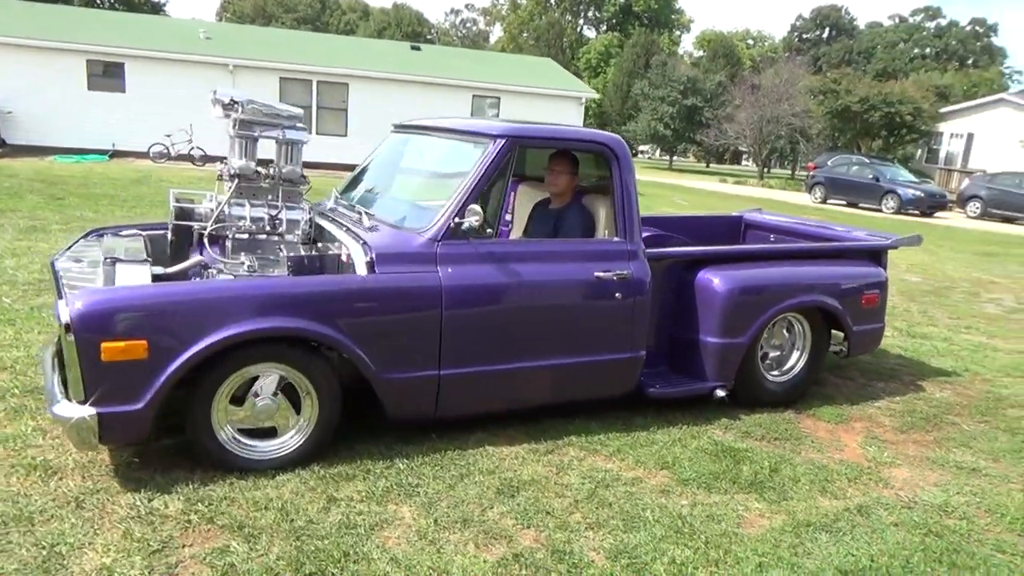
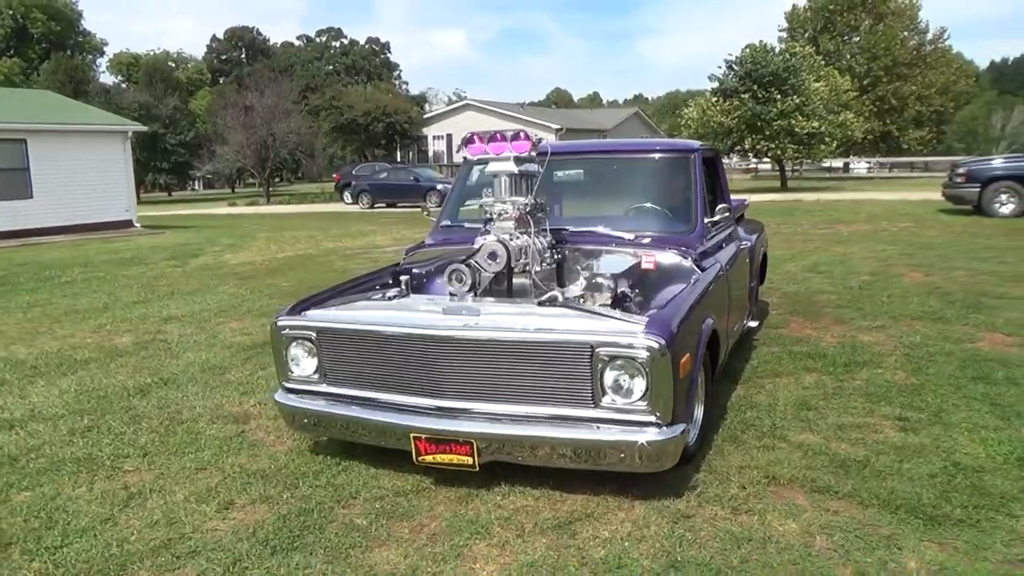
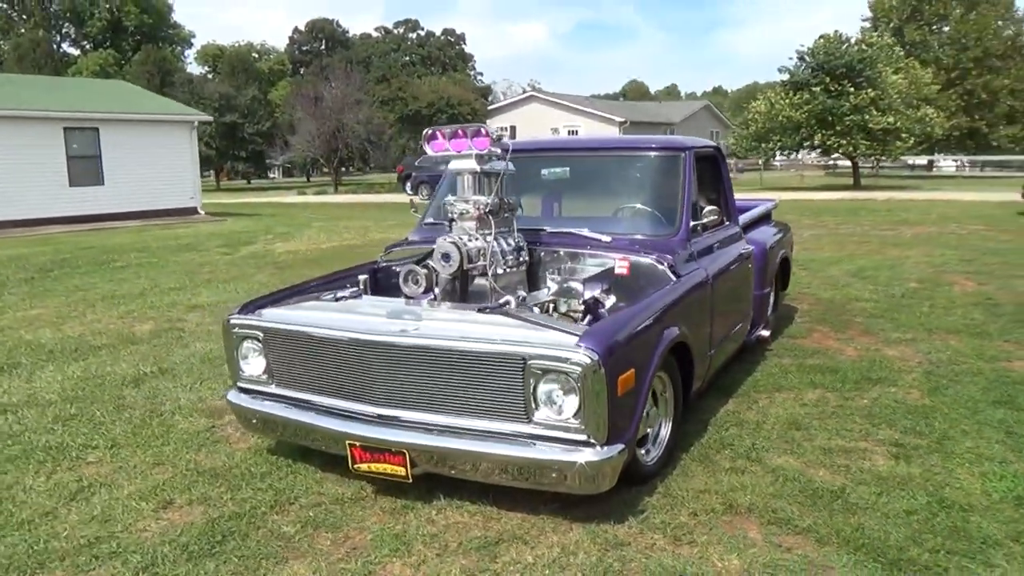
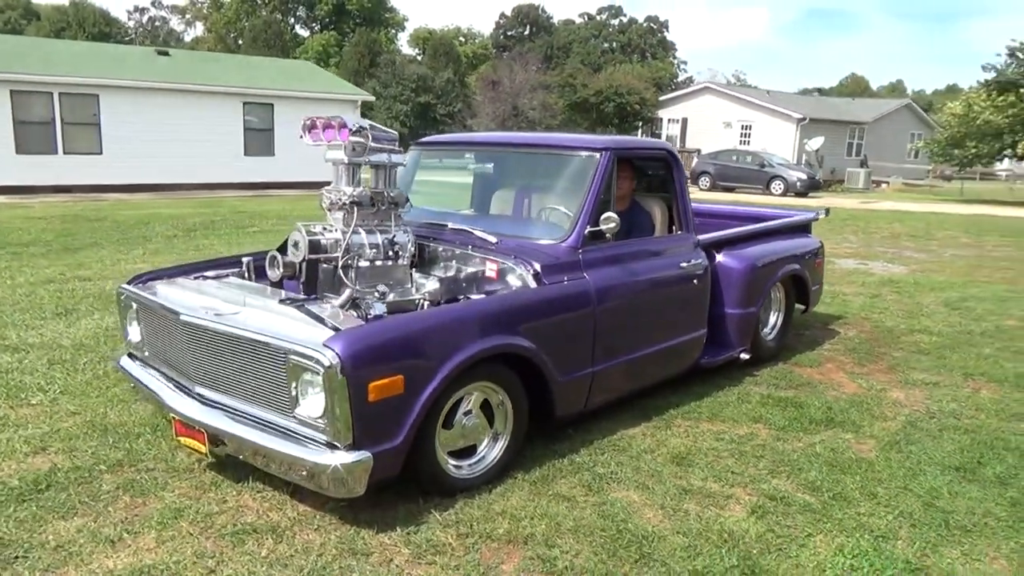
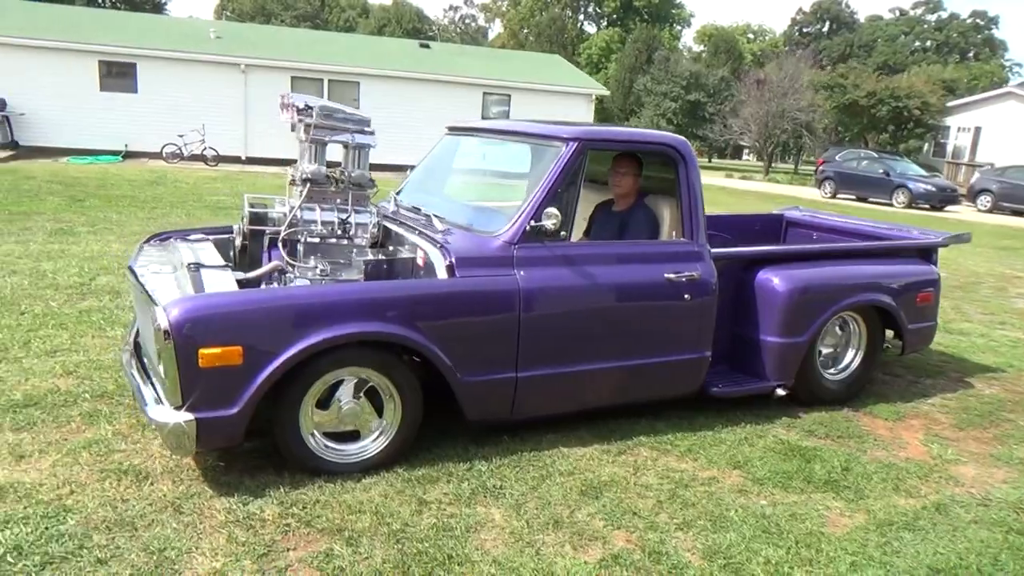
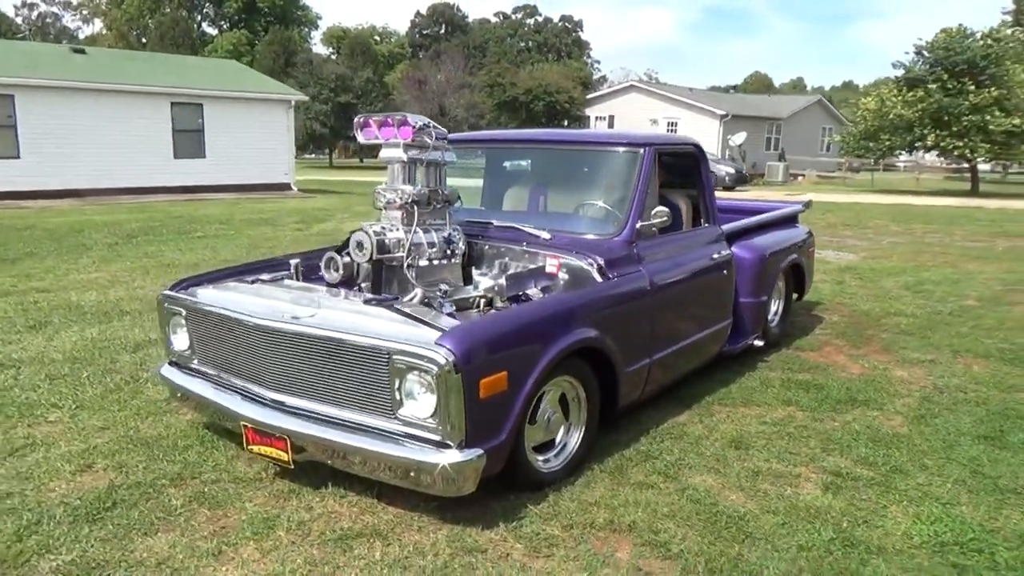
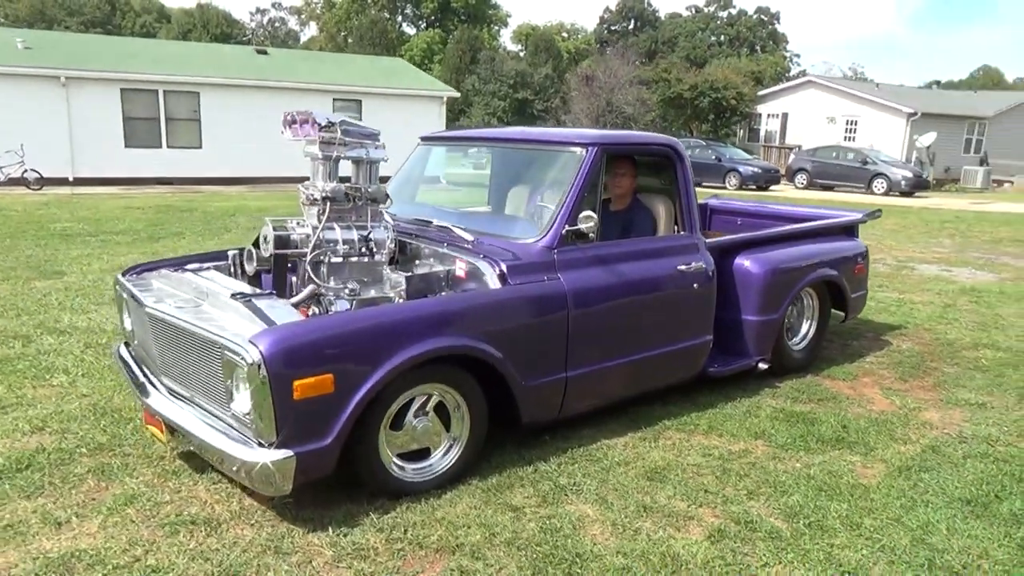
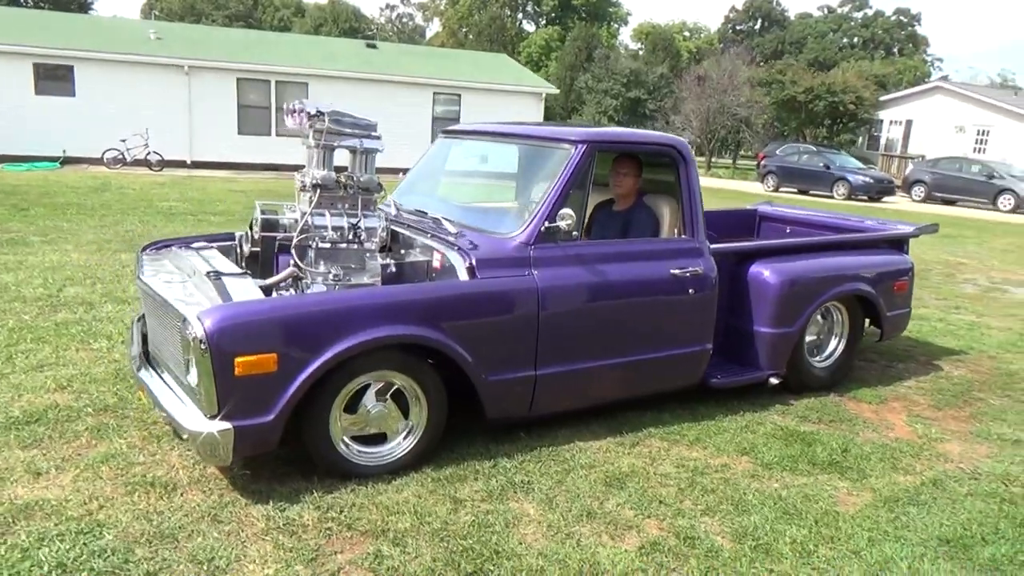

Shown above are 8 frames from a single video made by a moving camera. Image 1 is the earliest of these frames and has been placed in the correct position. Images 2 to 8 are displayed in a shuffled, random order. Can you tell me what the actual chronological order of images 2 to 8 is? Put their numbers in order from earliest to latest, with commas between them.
5, 8, 7, 4, 6, 3, 2
